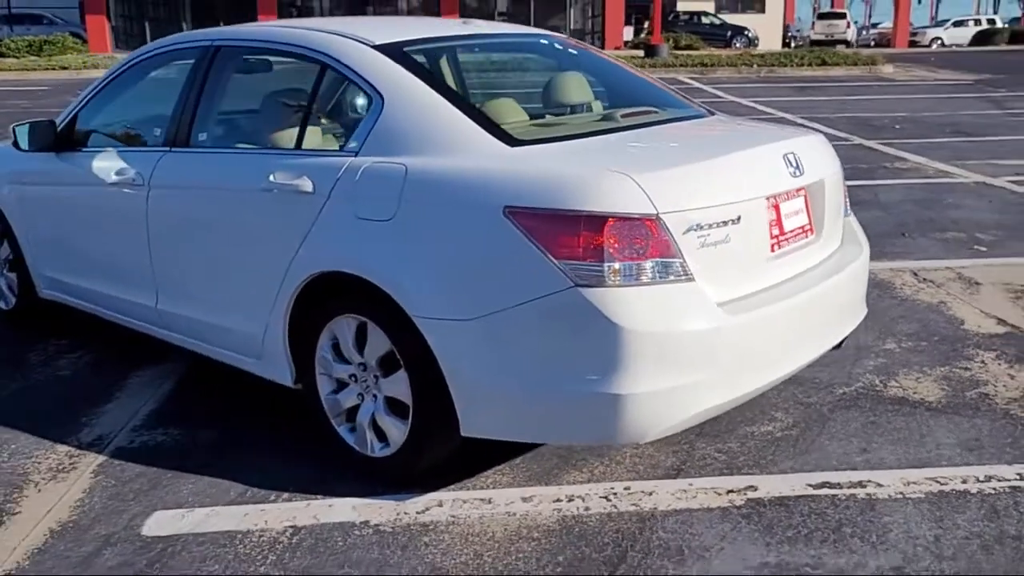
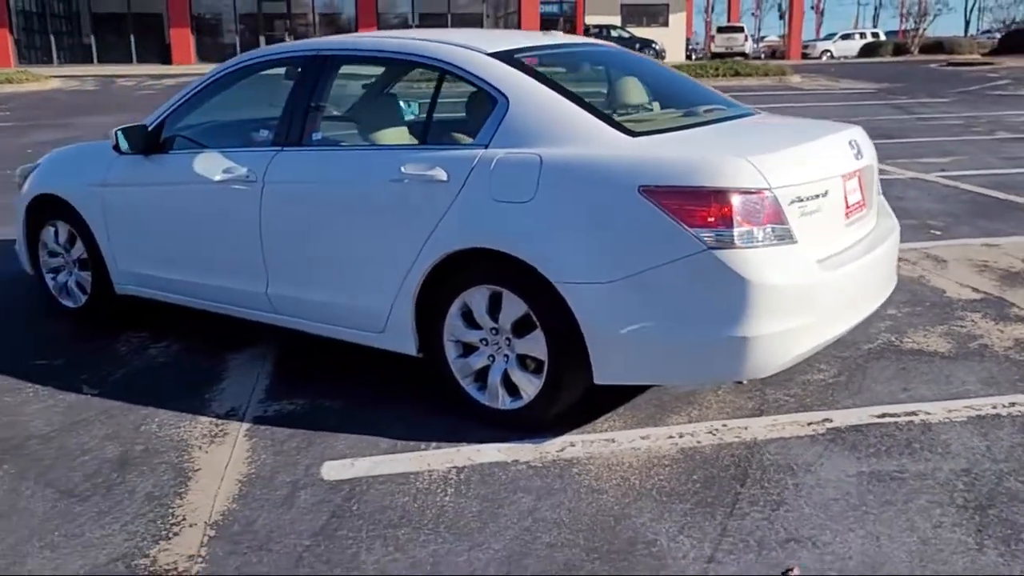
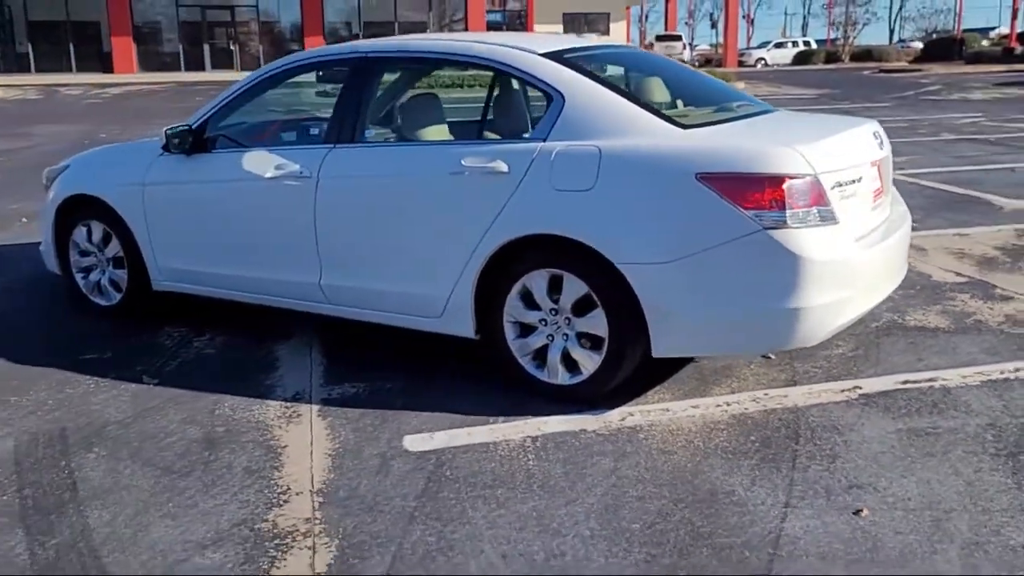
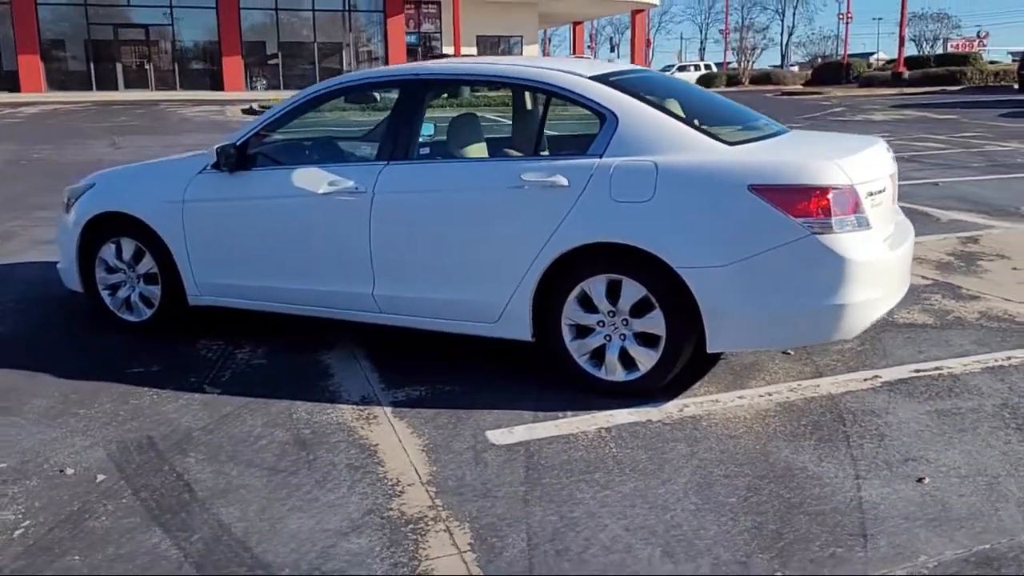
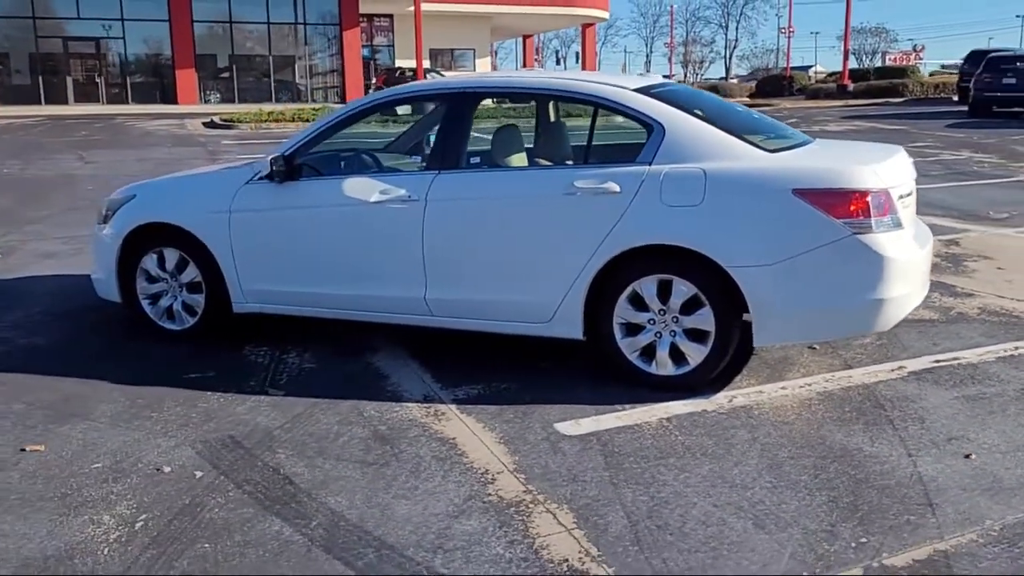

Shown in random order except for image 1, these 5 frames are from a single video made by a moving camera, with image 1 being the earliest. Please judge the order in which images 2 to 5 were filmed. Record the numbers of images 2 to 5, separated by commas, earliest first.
2, 3, 4, 5
